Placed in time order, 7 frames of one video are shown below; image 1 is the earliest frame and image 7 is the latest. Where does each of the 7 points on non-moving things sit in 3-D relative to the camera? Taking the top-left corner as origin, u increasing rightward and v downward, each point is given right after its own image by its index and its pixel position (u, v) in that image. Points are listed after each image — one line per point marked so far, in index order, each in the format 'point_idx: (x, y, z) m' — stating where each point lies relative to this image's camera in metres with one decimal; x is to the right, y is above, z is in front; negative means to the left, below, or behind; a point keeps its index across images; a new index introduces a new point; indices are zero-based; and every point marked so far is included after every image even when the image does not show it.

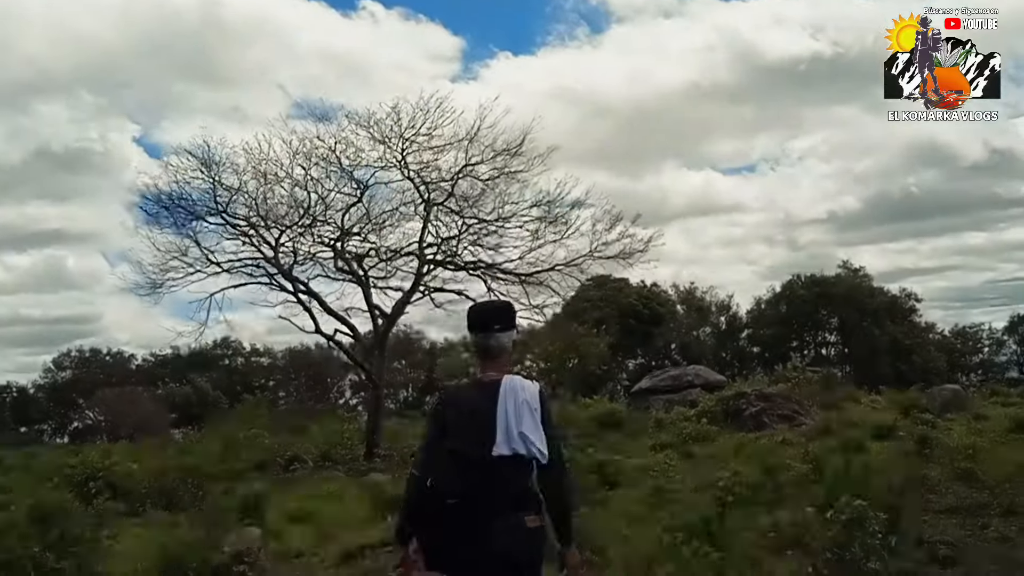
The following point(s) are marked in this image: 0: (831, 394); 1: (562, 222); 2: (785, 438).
0: (+5.9, -2.0, +18.2) m
1: (+0.9, +1.2, +17.1) m
2: (+3.8, -2.1, +13.7) m
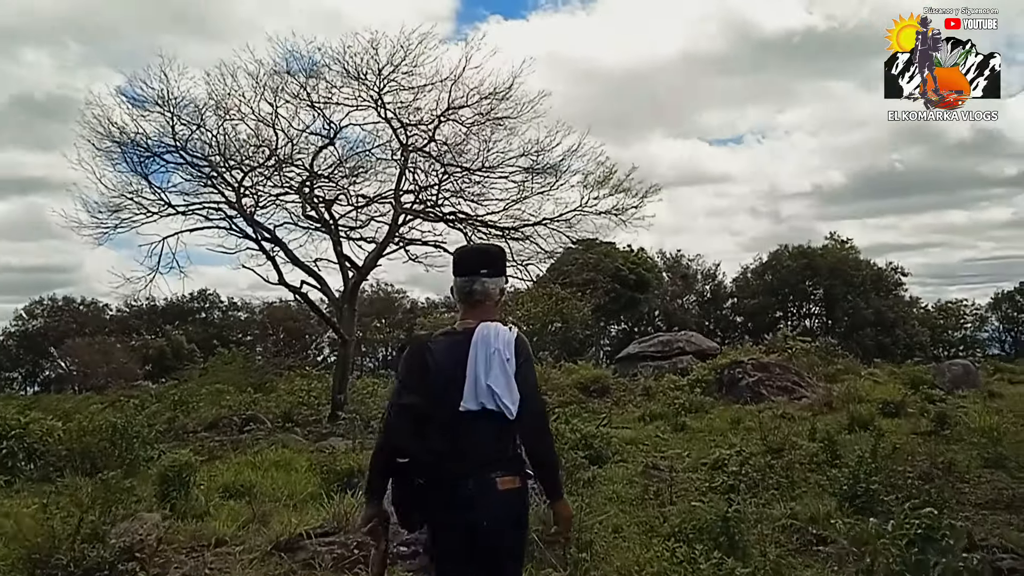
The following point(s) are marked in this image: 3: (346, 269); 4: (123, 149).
0: (+5.5, -1.4, +17.1) m
1: (+0.6, +1.9, +15.8) m
2: (+3.5, -1.6, +12.6) m
3: (-2.7, +0.3, +15.6) m
4: (-6.5, +2.3, +16.4) m
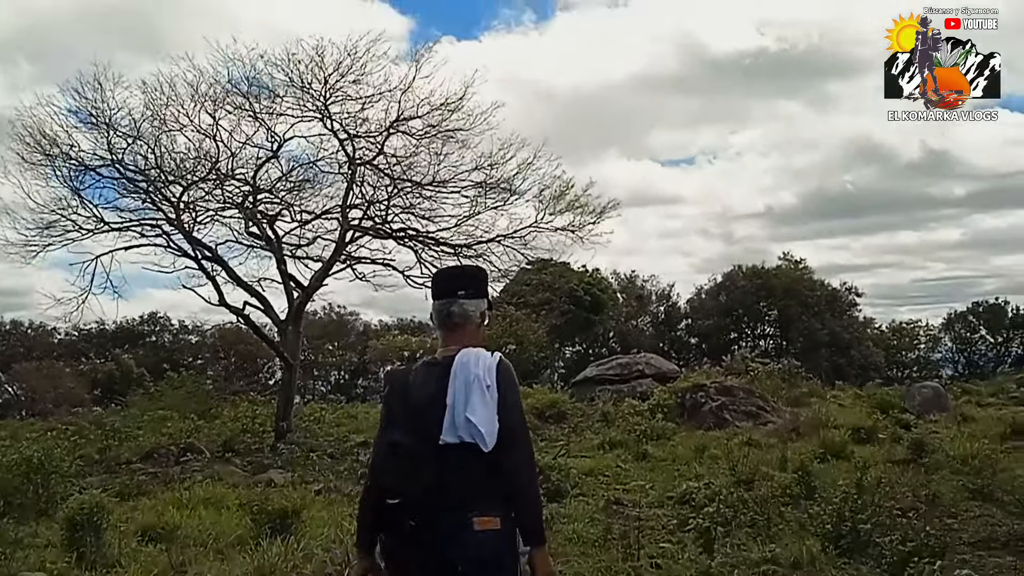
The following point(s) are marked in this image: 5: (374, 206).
0: (+4.7, -1.7, +16.5) m
1: (-0.1, +1.6, +15.0) m
2: (+2.9, -1.9, +11.9) m
3: (-3.4, 0.0, +14.7) m
4: (-7.2, +2.0, +15.4) m
5: (-2.1, +1.2, +14.7) m
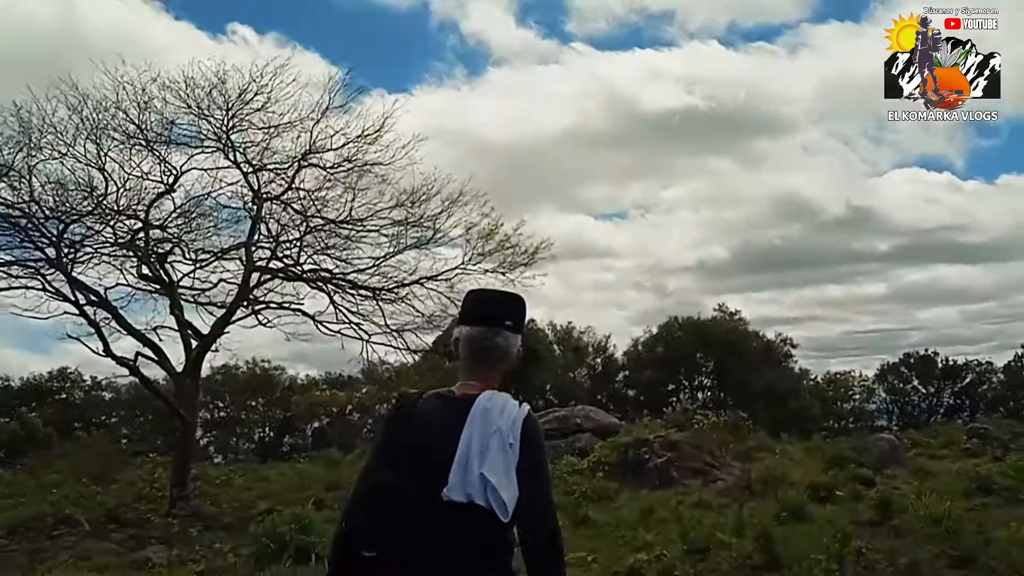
0: (+3.6, -2.4, +15.5) m
1: (-1.2, +0.9, +13.9) m
2: (+2.1, -2.4, +10.8) m
3: (-4.4, -0.6, +13.3) m
4: (-8.3, +1.3, +13.8) m
5: (-3.1, +0.6, +13.4) m
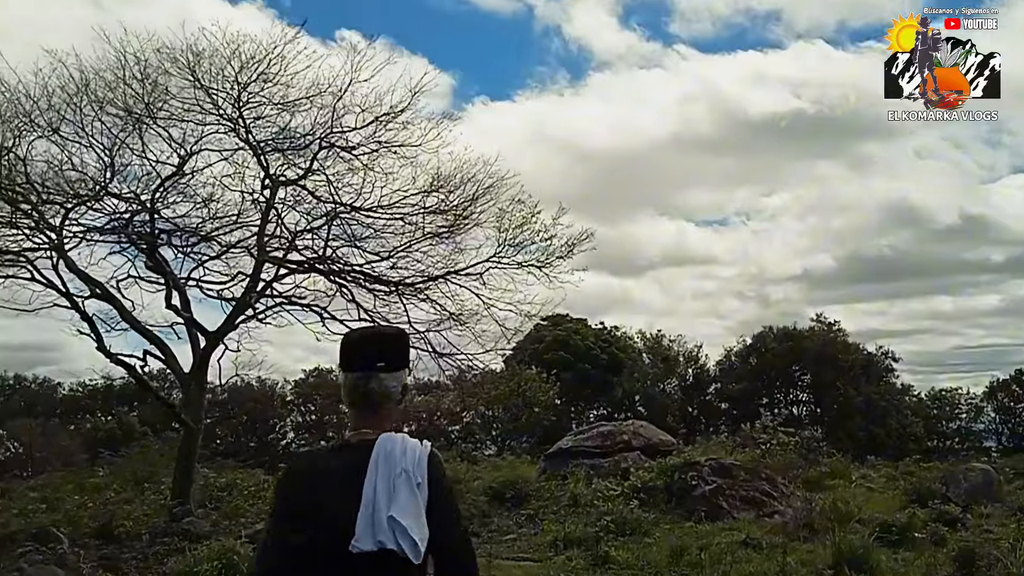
0: (+4.2, -2.5, +13.7) m
1: (-0.7, +0.9, +12.6) m
2: (+2.2, -2.4, +9.1) m
3: (-3.9, -0.6, +12.3) m
4: (-7.8, +1.4, +13.2) m
5: (-2.7, +0.6, +12.3) m
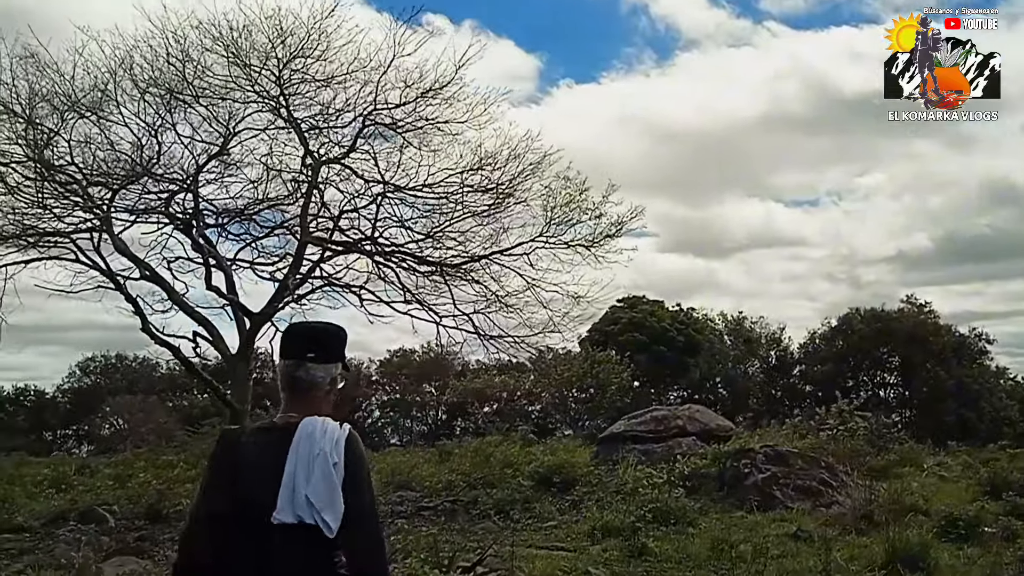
0: (+4.9, -2.2, +12.9) m
1: (-0.1, +1.2, +12.2) m
2: (+2.5, -2.2, +8.6) m
3: (-3.4, -0.3, +12.2) m
4: (-7.1, +1.6, +13.4) m
5: (-2.1, +0.9, +12.0) m
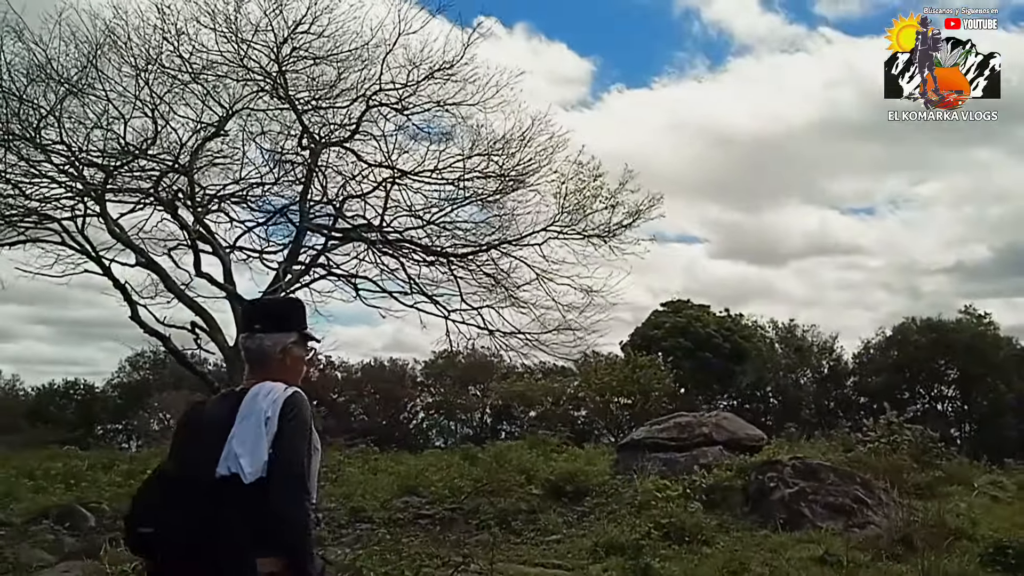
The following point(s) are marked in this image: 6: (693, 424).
0: (+5.0, -2.2, +11.9) m
1: (+0.1, +1.2, +11.4) m
2: (+2.5, -2.1, +7.7) m
3: (-3.2, -0.2, +11.6) m
4: (-6.8, +1.8, +13.0) m
5: (-1.9, +1.0, +11.4) m
6: (+2.4, -1.7, +12.6) m
